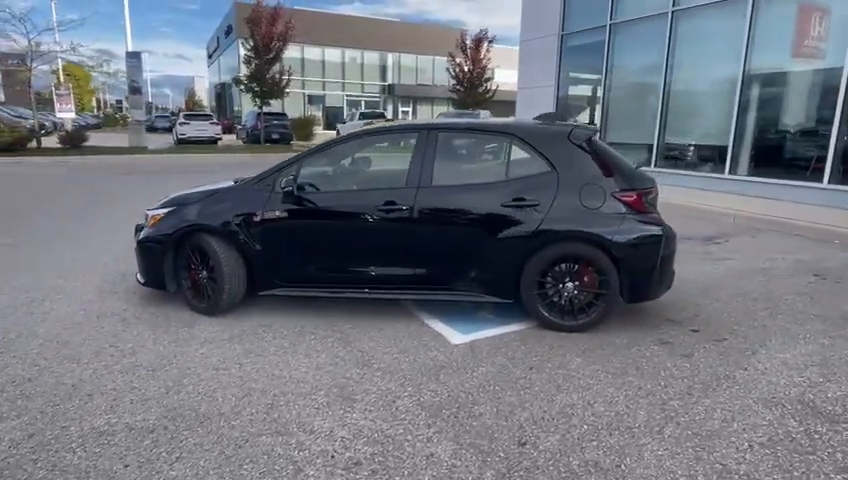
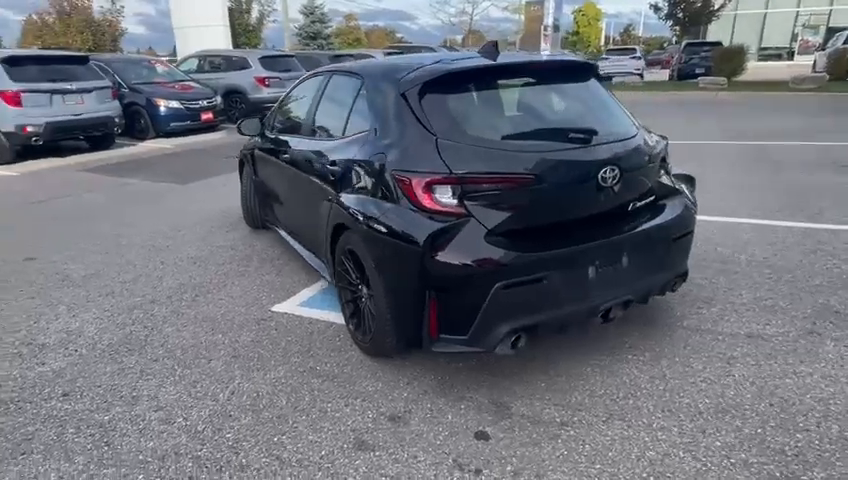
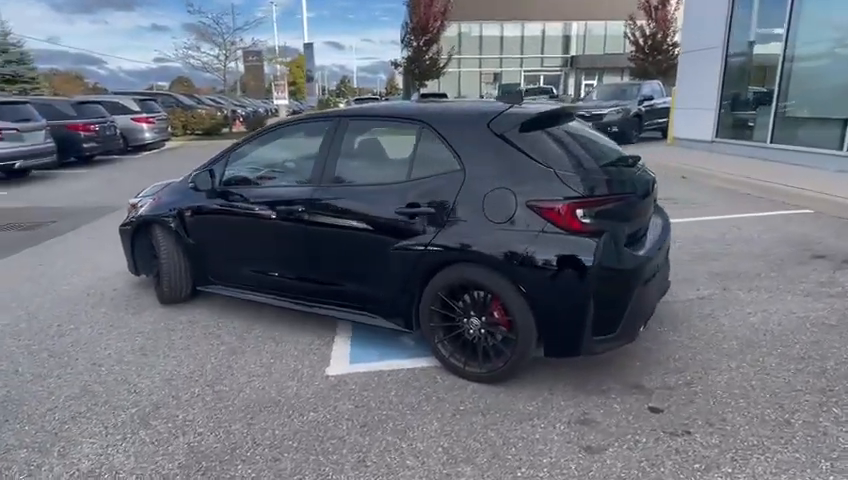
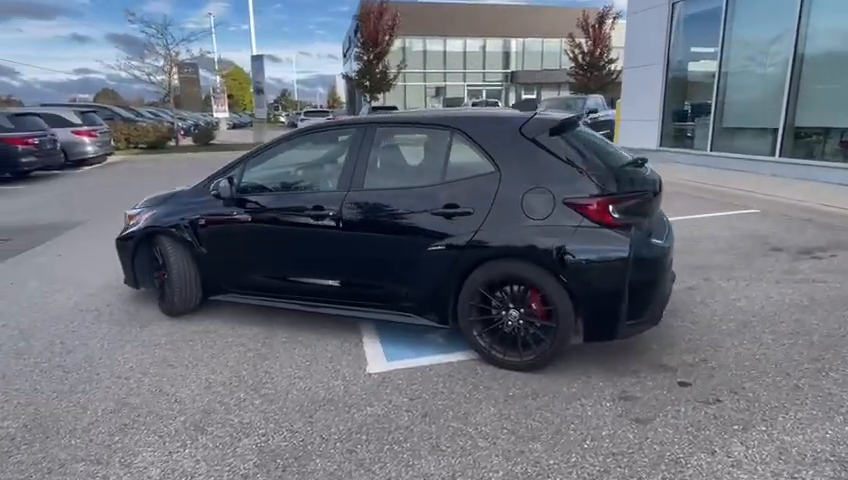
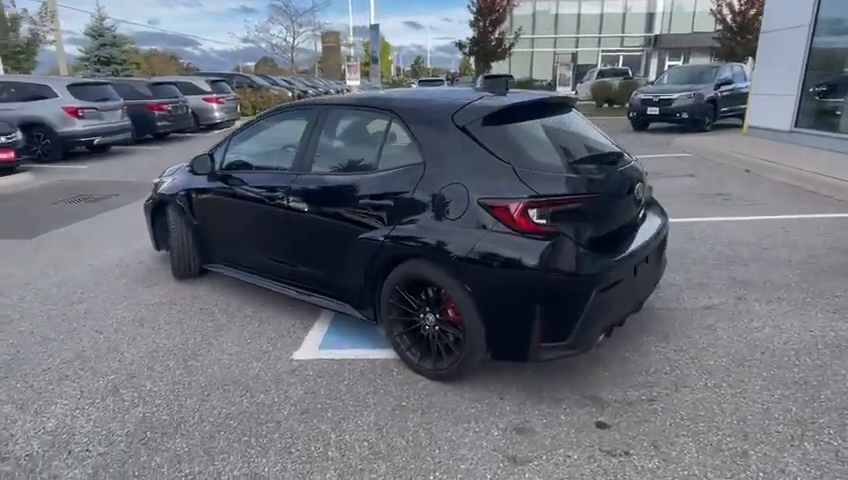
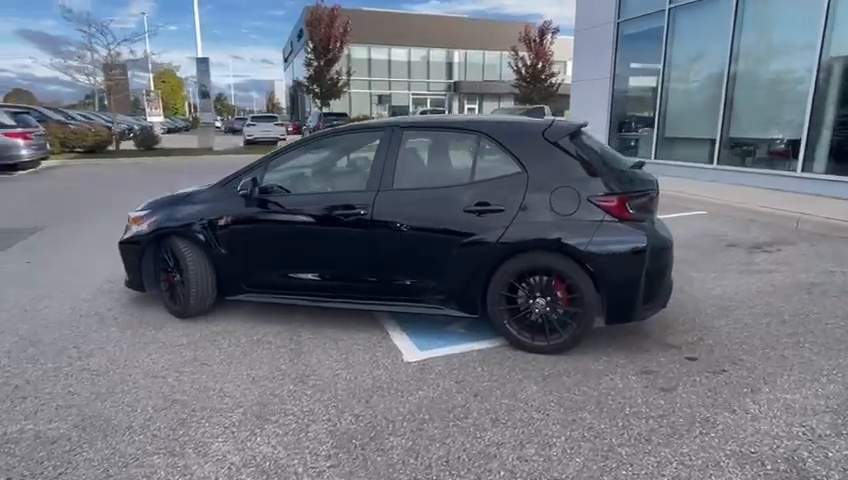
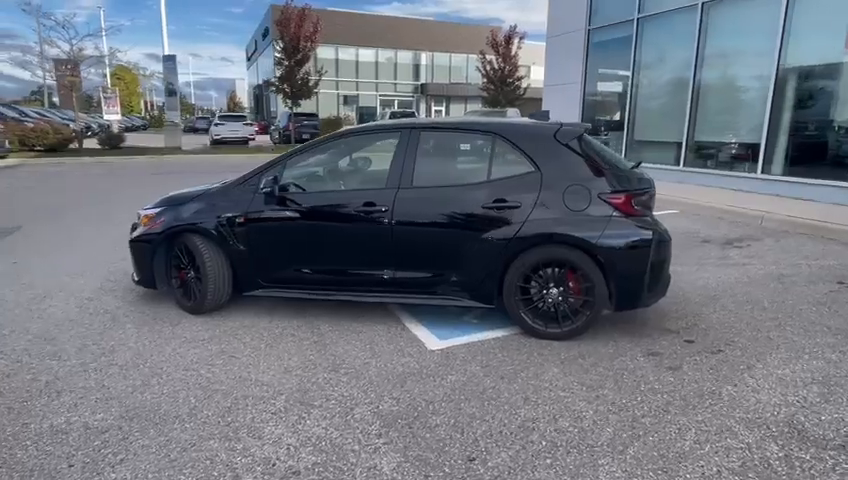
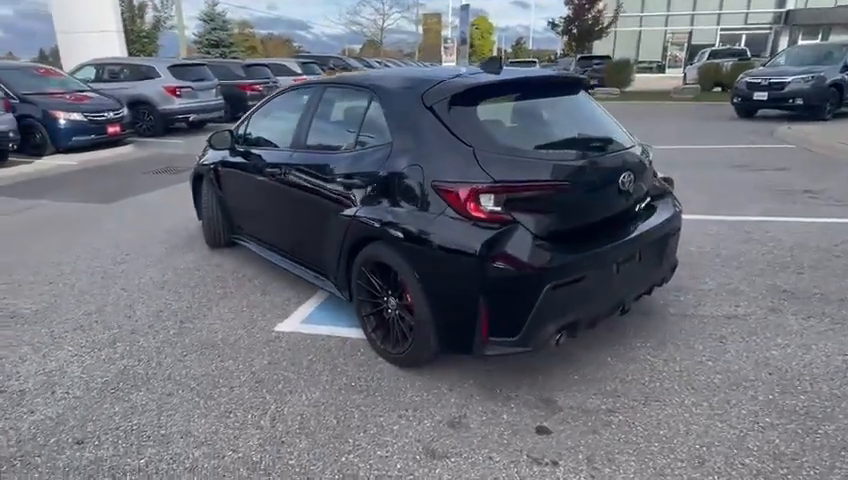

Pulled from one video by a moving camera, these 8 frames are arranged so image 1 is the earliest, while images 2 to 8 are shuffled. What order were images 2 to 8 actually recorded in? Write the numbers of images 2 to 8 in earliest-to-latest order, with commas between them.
7, 6, 4, 3, 5, 8, 2
